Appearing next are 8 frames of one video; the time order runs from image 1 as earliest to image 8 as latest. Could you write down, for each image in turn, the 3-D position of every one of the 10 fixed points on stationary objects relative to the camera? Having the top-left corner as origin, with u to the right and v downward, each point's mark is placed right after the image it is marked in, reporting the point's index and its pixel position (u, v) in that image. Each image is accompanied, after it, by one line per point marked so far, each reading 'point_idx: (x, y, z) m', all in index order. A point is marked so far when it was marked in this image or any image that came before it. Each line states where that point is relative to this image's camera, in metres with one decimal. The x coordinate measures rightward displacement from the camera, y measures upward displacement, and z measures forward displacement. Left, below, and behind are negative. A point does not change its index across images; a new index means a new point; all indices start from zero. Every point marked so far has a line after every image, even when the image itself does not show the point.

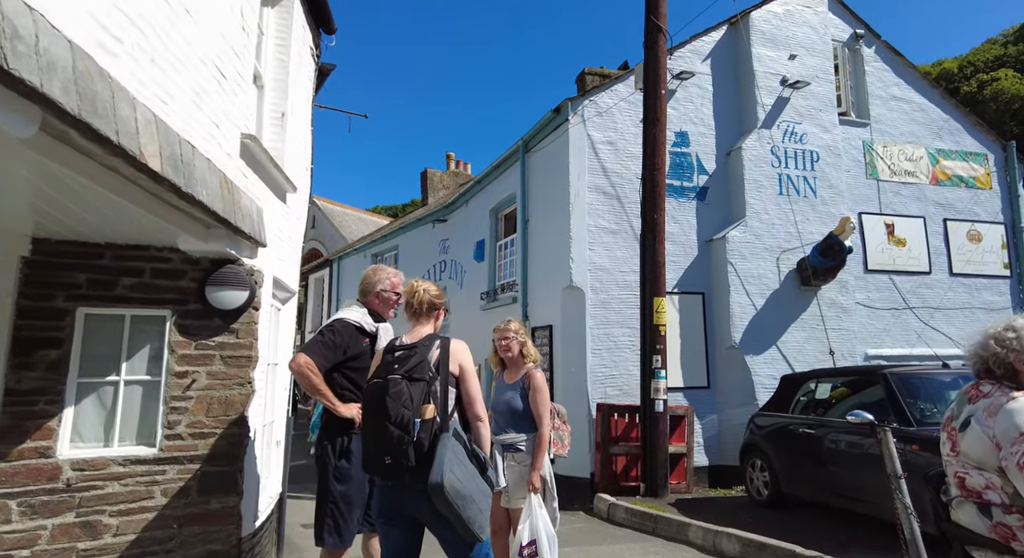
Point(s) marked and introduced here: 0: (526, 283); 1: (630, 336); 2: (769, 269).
0: (+0.2, 0.0, +9.6) m
1: (+1.6, -0.8, +8.4) m
2: (+3.7, +0.1, +8.7) m
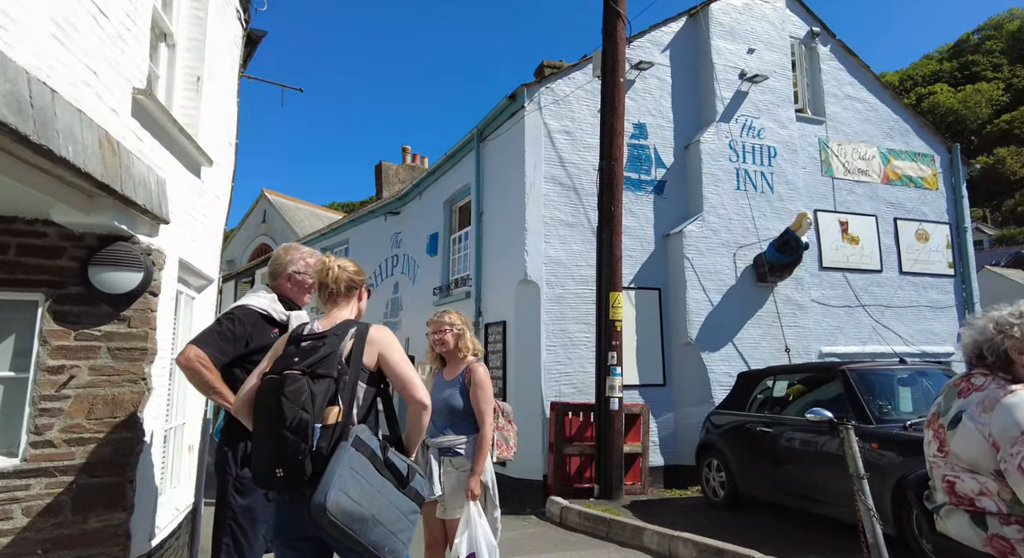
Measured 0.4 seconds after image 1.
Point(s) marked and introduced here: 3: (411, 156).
0: (-0.5, +0.1, +9.2) m
1: (+1.0, -0.7, +8.1) m
2: (+3.0, +0.2, +8.6) m
3: (-3.3, +4.0, +20.0) m
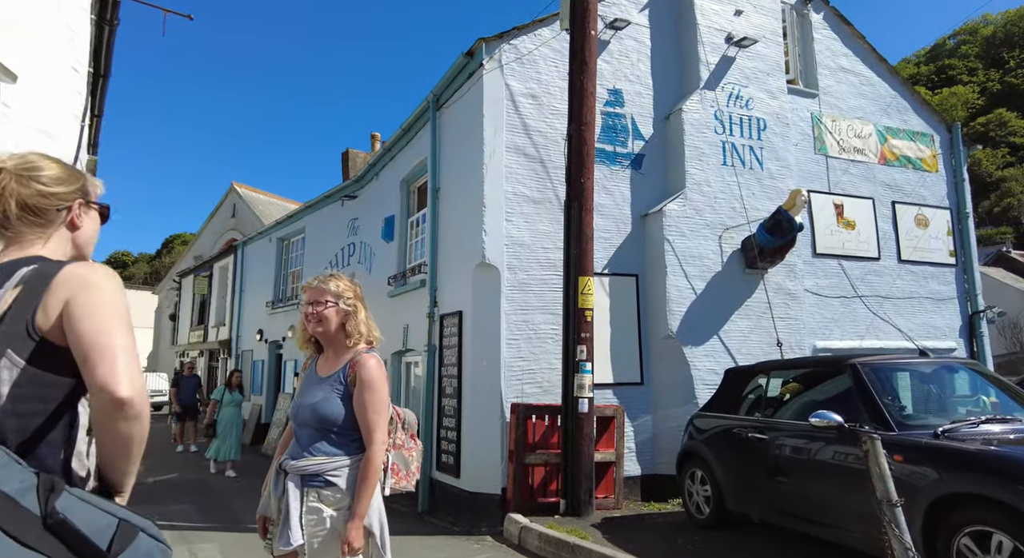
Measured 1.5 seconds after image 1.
0: (-1.0, +0.2, +8.2) m
1: (+0.5, -0.5, +7.1) m
2: (+2.5, +0.4, +7.7) m
3: (-4.1, +4.2, +18.8) m
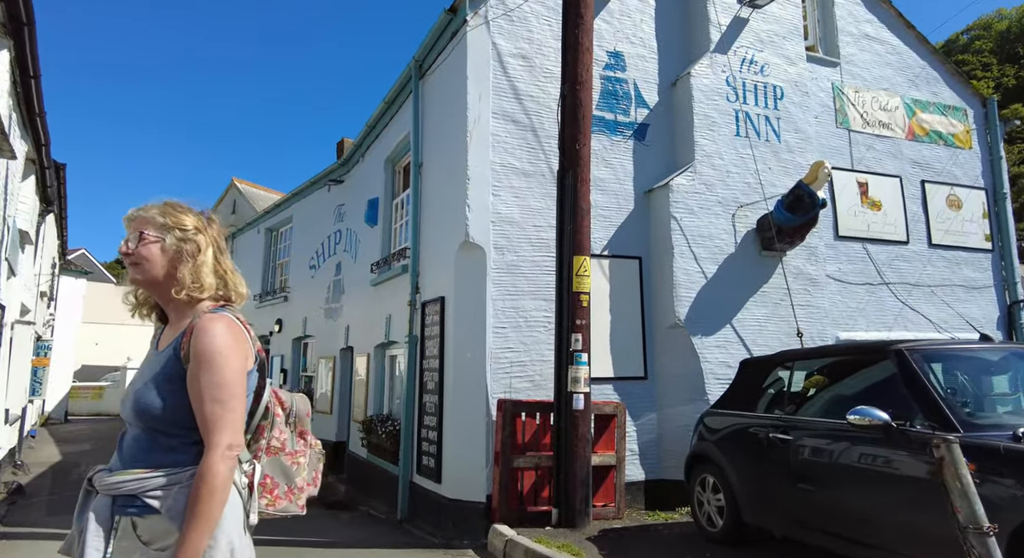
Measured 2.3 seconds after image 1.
0: (-1.2, +0.4, +7.4) m
1: (+0.3, -0.3, +6.4) m
2: (+2.4, +0.6, +6.9) m
3: (-4.1, +4.4, +18.1) m
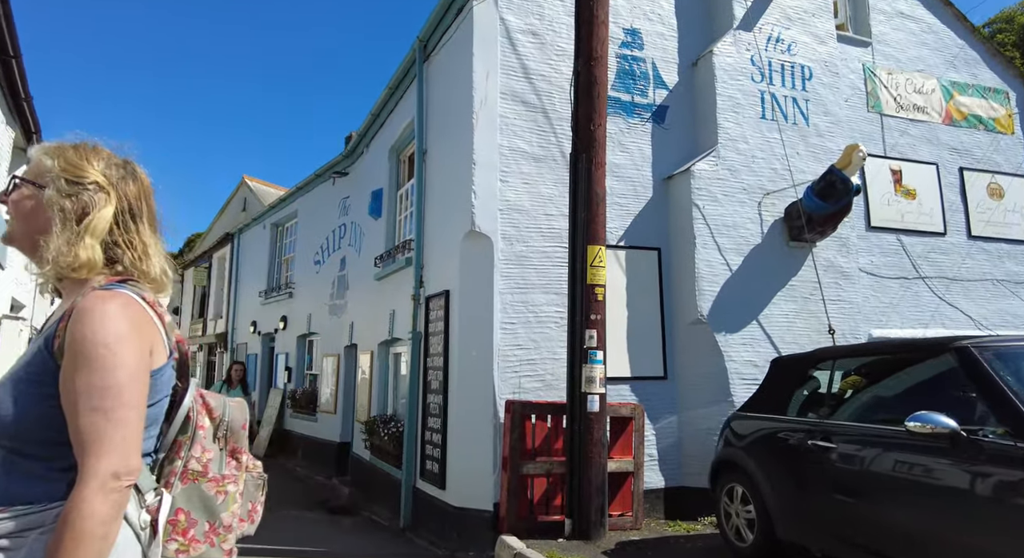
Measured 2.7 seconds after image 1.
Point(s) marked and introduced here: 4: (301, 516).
0: (-1.0, +0.5, +7.0) m
1: (+0.4, -0.3, +5.9) m
2: (+2.5, +0.7, +6.4) m
3: (-3.8, +4.5, +17.8) m
4: (-2.6, -2.9, +7.6) m
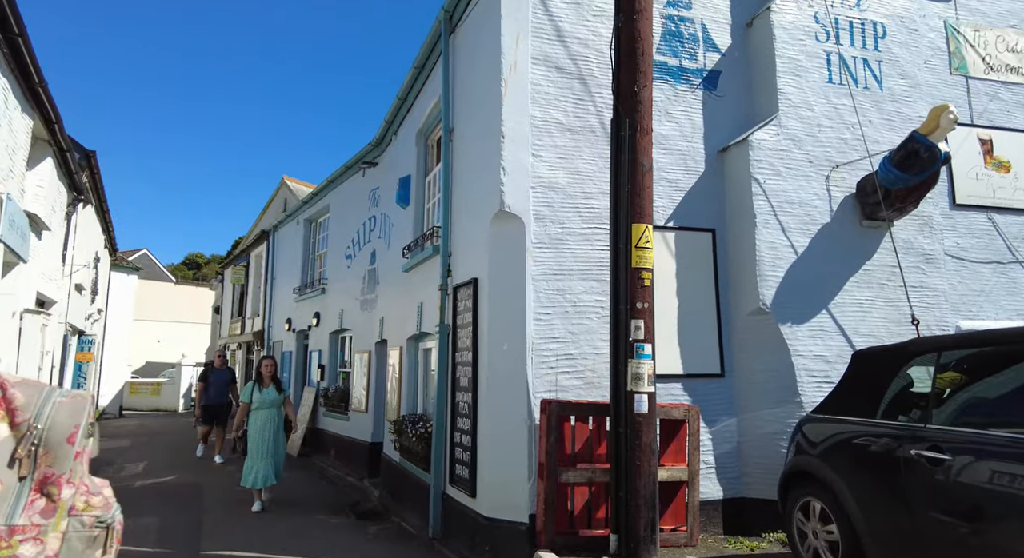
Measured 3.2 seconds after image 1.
0: (-0.7, +0.6, +6.5) m
1: (+0.7, -0.1, +5.3) m
2: (+2.8, +0.8, +5.6) m
3: (-2.7, +4.6, +17.4) m
4: (-2.2, -2.8, +7.2) m
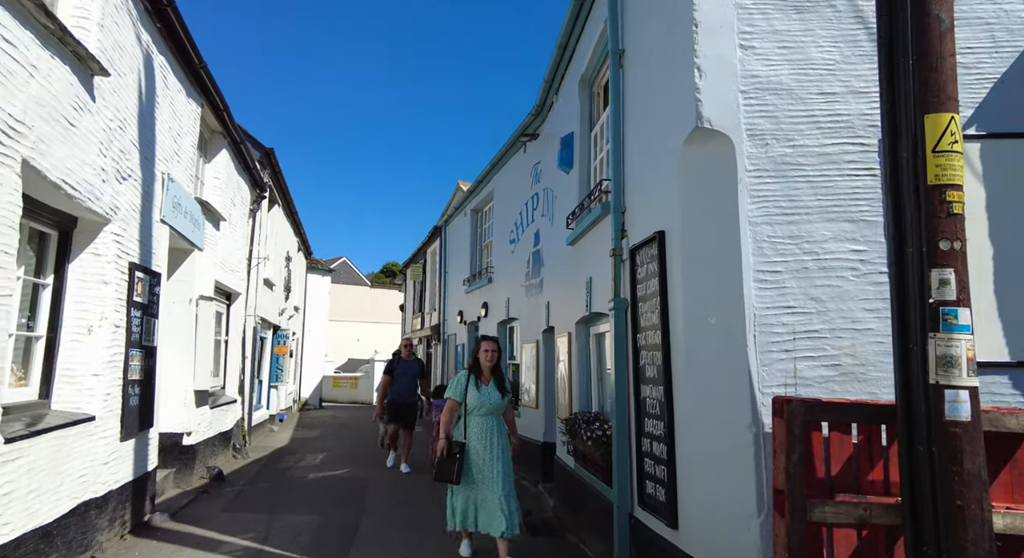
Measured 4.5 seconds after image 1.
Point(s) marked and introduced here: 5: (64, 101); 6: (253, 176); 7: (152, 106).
0: (+0.9, +0.9, +5.1) m
1: (+2.0, +0.2, +3.6) m
2: (+4.0, +1.2, +3.3) m
3: (+1.9, +4.9, +16.2) m
4: (-0.2, -2.6, +6.2) m
5: (-3.1, +1.2, +4.2) m
6: (-4.7, +1.9, +11.2) m
7: (-3.5, +1.7, +6.0) m
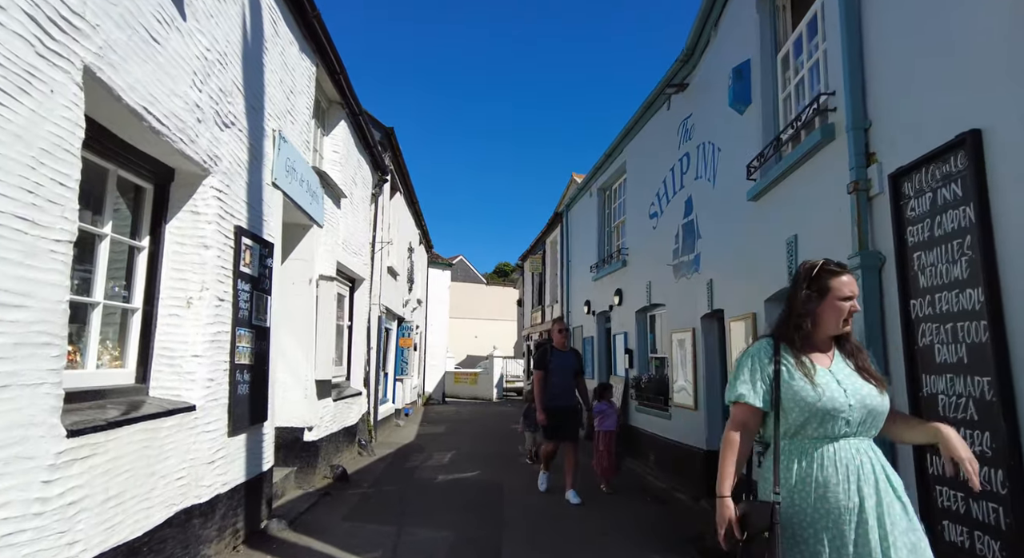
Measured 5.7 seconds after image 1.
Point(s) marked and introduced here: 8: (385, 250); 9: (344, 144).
0: (+2.1, +1.3, +3.5) m
1: (+2.9, +0.6, +1.8) m
2: (+4.8, +1.6, +1.2) m
3: (+5.0, +5.3, +14.2) m
4: (+1.2, -2.2, +4.8) m
5: (-2.0, +1.5, +3.4) m
6: (-2.4, +2.1, +10.6) m
7: (-2.2, +2.0, +5.2) m
8: (-2.5, +0.6, +12.0) m
9: (-2.3, +1.8, +8.3) m
